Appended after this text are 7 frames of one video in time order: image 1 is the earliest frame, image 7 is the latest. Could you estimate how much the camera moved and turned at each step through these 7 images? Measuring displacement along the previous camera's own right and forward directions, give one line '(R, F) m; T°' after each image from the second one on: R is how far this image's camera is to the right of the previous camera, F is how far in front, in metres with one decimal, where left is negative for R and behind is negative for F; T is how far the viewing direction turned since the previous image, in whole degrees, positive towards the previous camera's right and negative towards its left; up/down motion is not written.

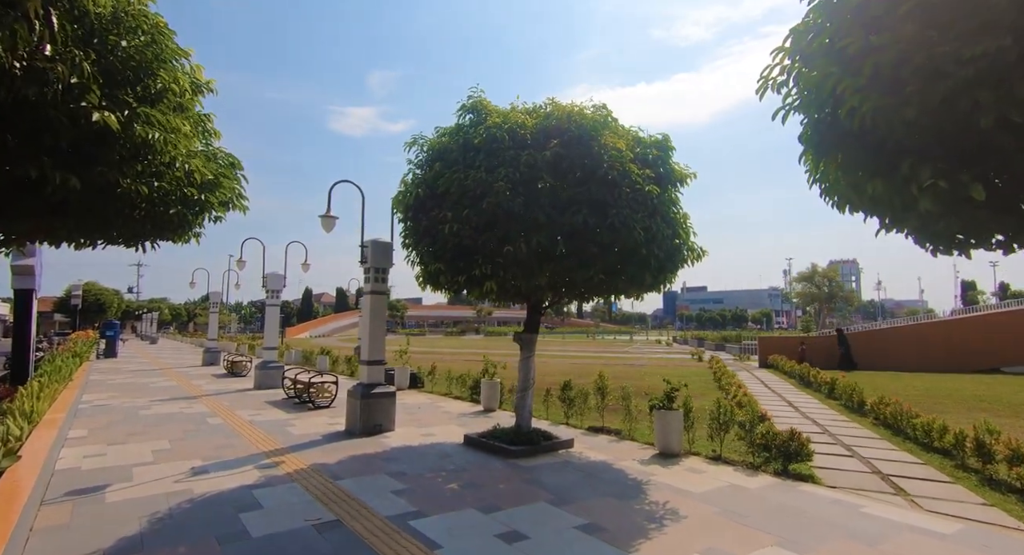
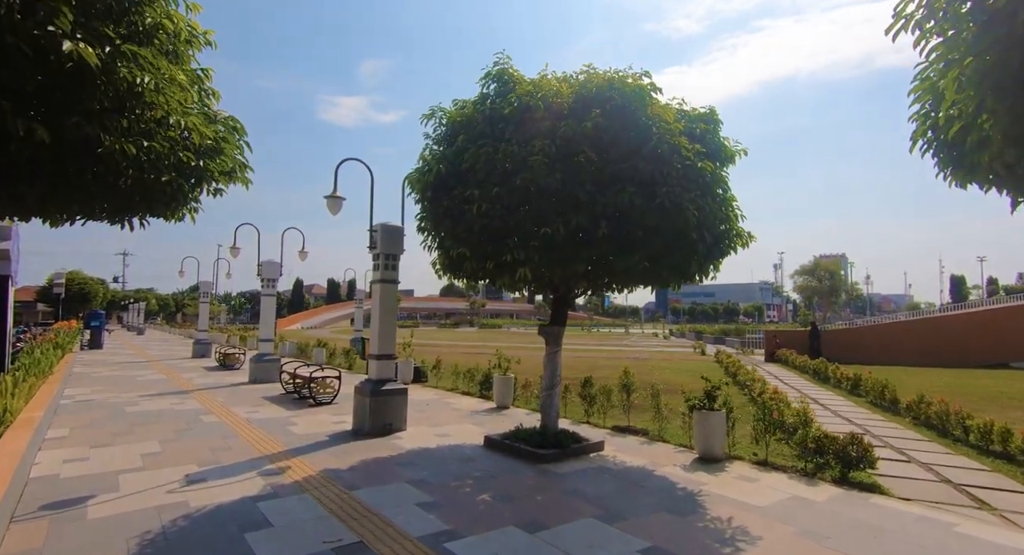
(-0.5, +0.8) m; +1°
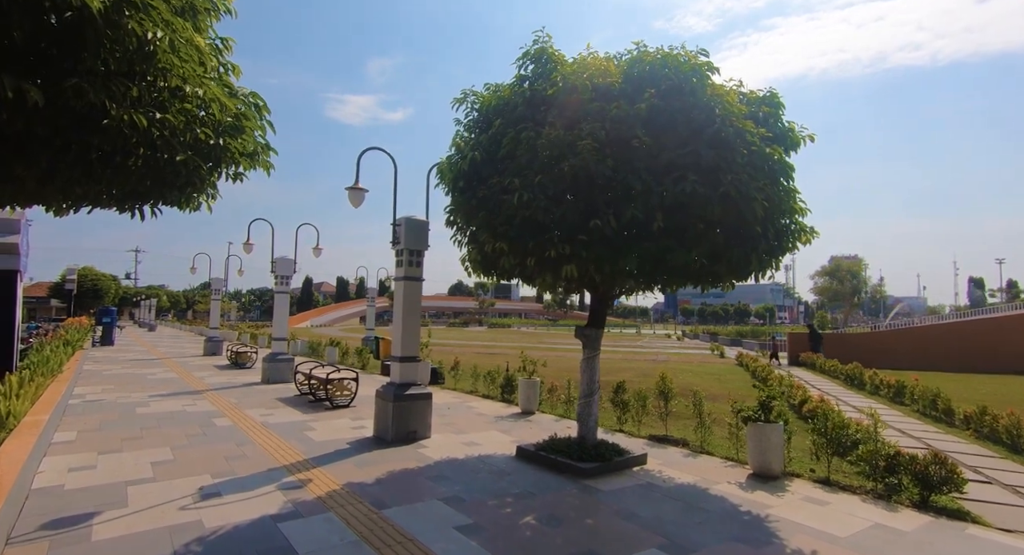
(-0.4, +0.6) m; -1°
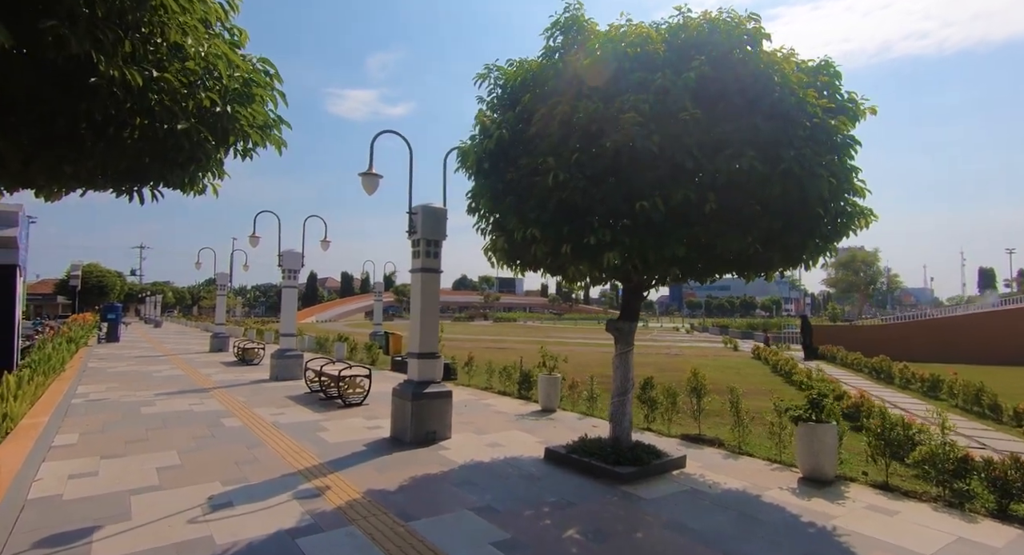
(-0.3, +0.5) m; 0°
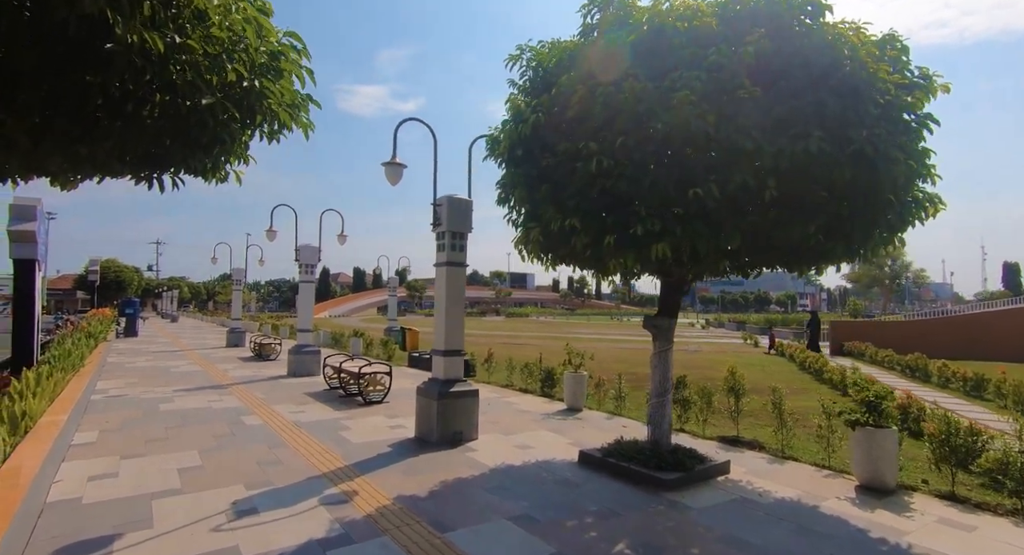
(-0.3, +0.3) m; -1°
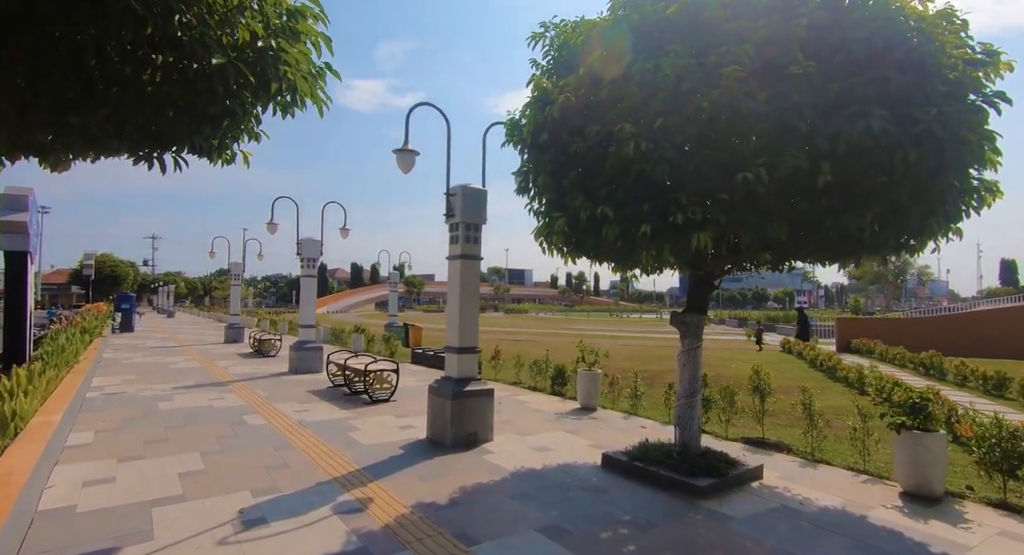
(-0.3, +0.4) m; 0°
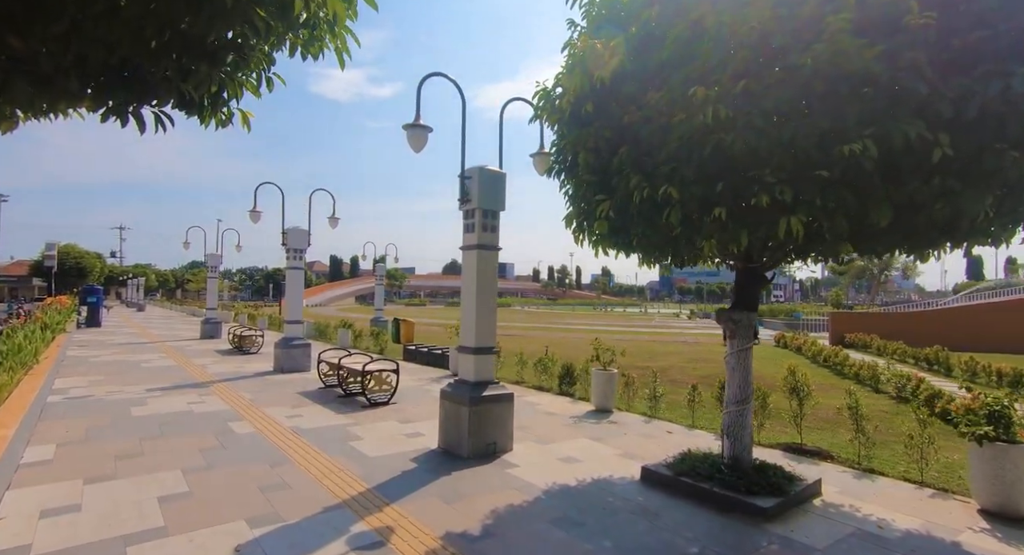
(-0.5, +0.8) m; +2°
